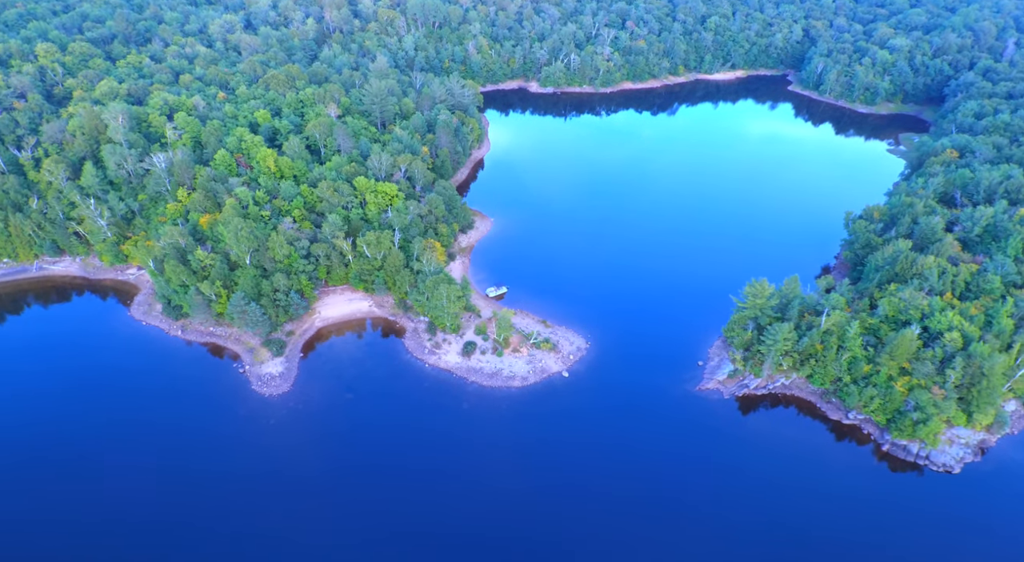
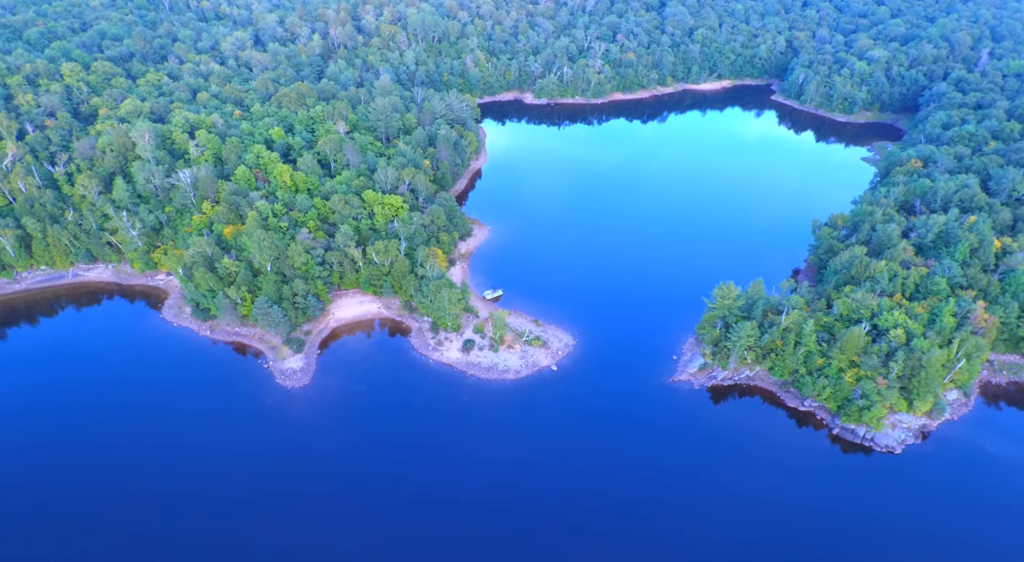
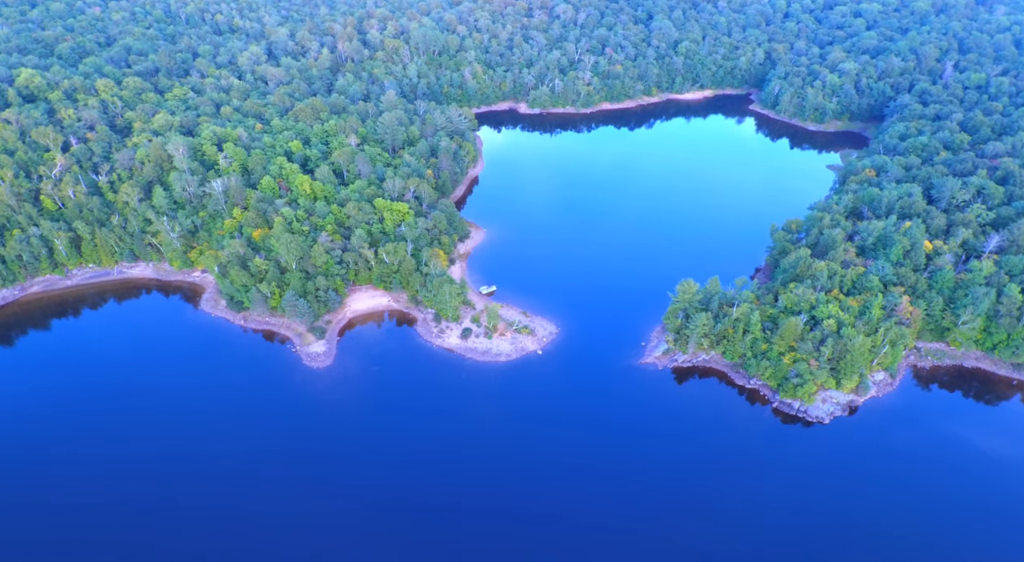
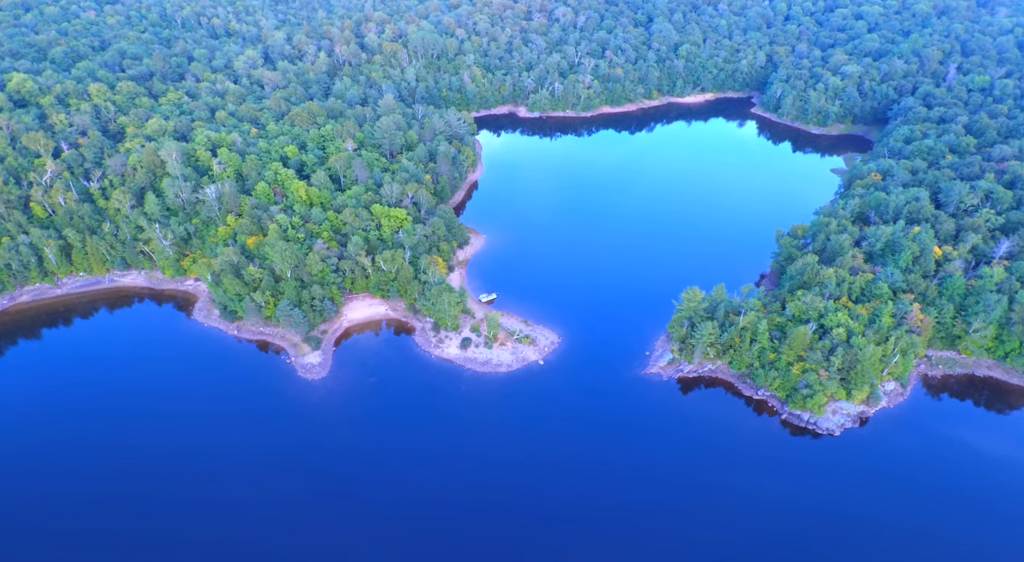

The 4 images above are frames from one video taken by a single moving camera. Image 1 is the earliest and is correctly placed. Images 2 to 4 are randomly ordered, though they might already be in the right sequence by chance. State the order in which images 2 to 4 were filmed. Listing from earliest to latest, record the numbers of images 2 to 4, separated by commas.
2, 4, 3
